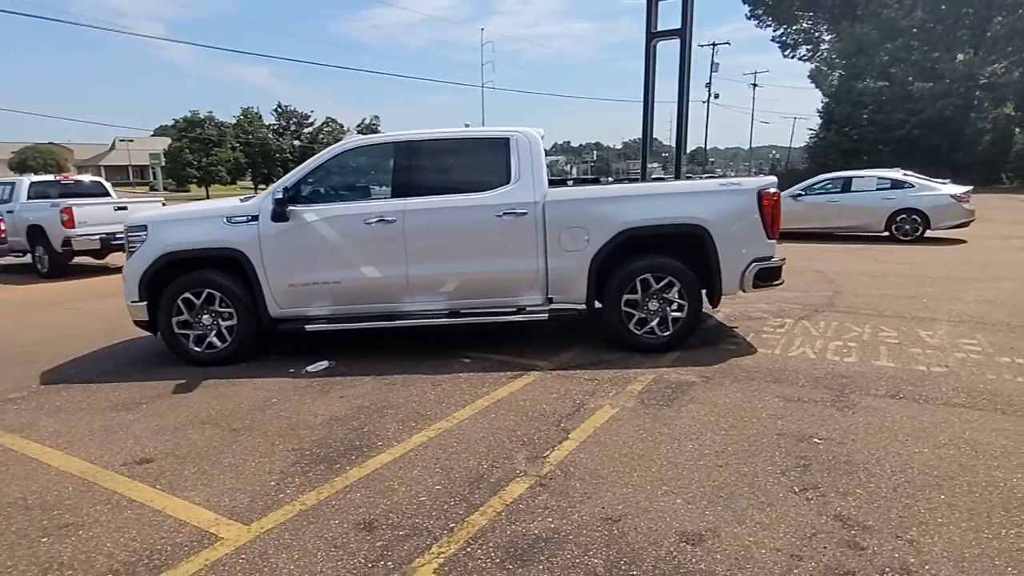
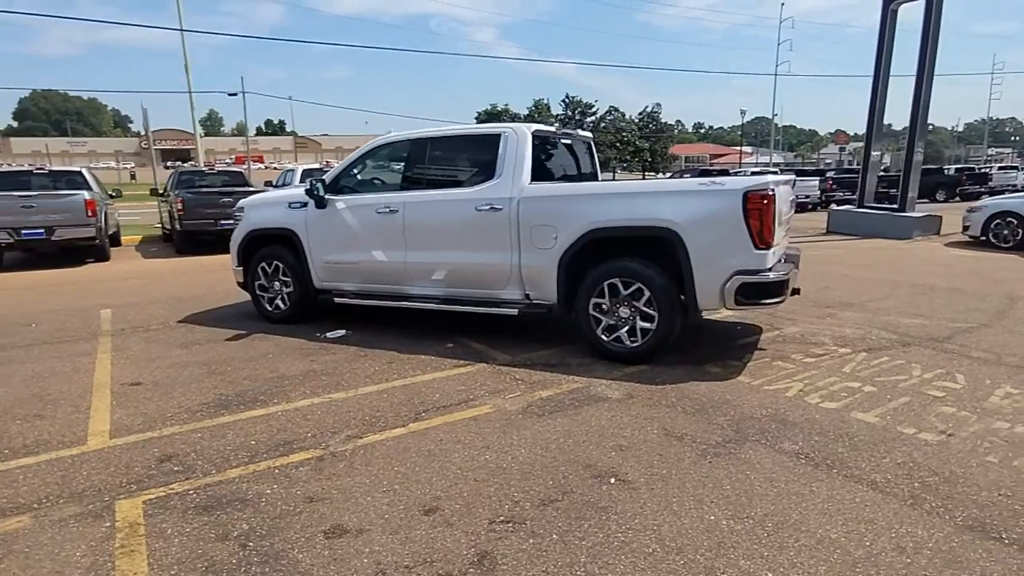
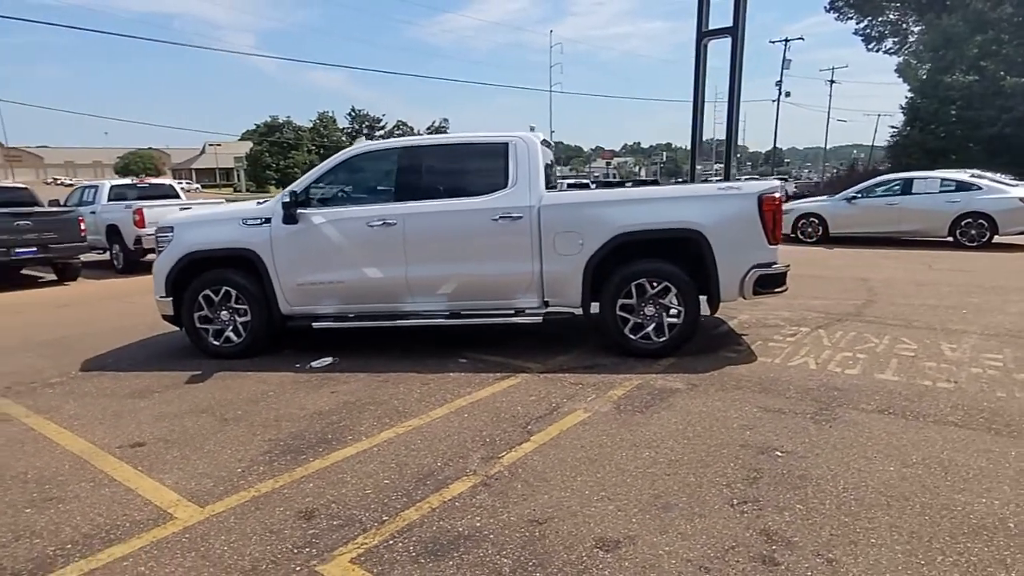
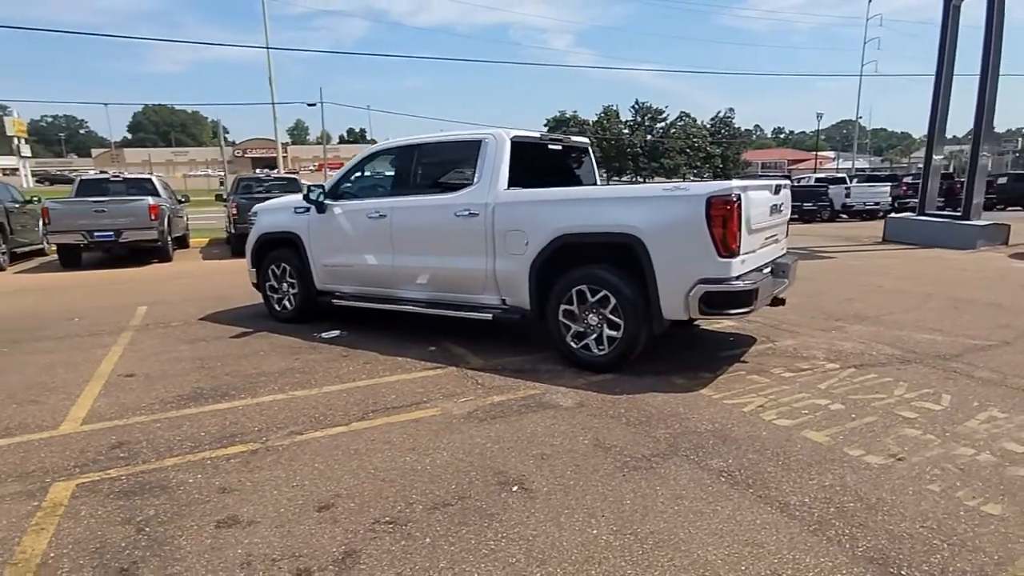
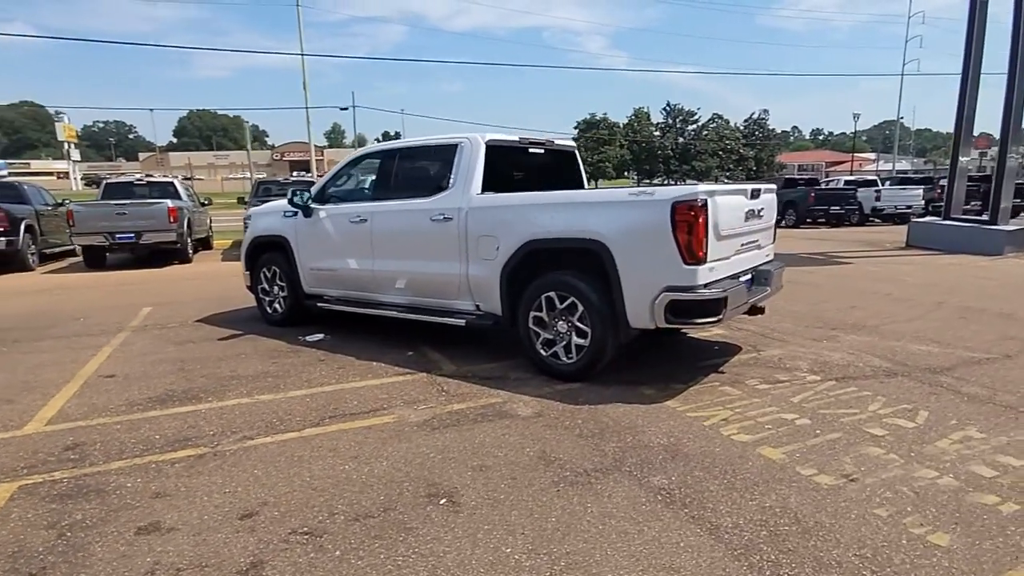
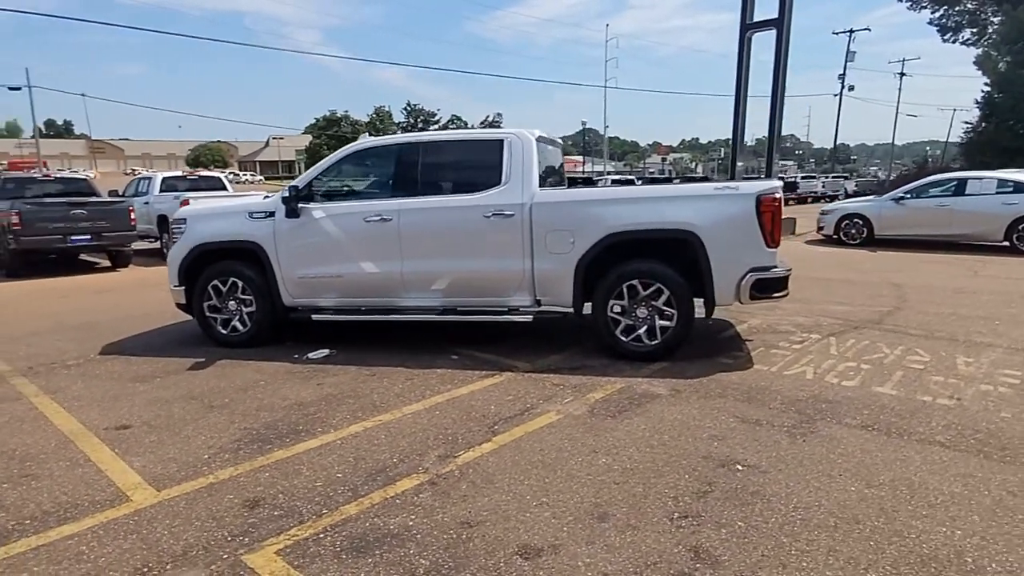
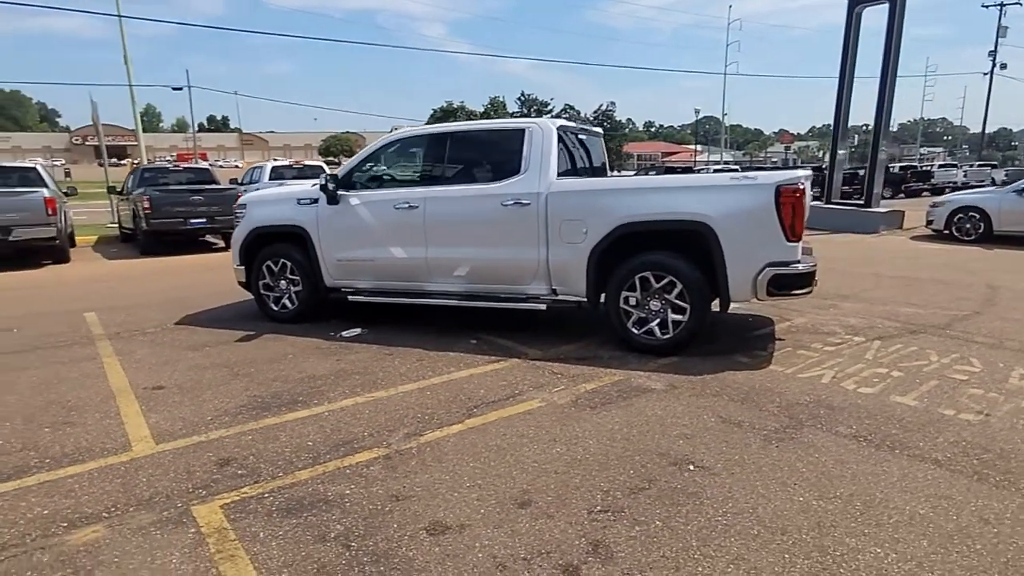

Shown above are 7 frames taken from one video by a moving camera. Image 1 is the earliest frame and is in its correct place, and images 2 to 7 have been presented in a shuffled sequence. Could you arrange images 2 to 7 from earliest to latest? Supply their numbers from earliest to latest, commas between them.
3, 6, 7, 2, 4, 5
